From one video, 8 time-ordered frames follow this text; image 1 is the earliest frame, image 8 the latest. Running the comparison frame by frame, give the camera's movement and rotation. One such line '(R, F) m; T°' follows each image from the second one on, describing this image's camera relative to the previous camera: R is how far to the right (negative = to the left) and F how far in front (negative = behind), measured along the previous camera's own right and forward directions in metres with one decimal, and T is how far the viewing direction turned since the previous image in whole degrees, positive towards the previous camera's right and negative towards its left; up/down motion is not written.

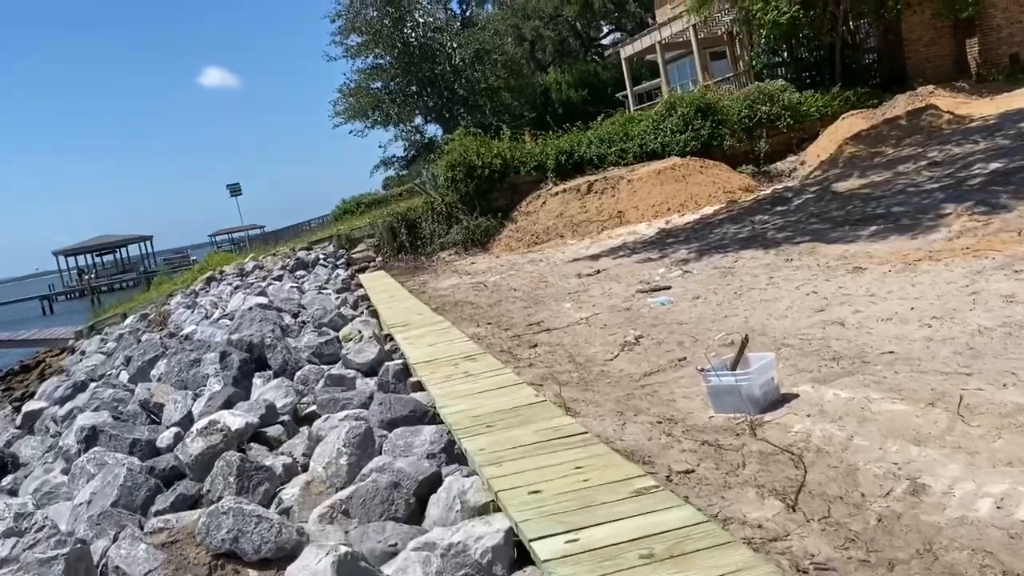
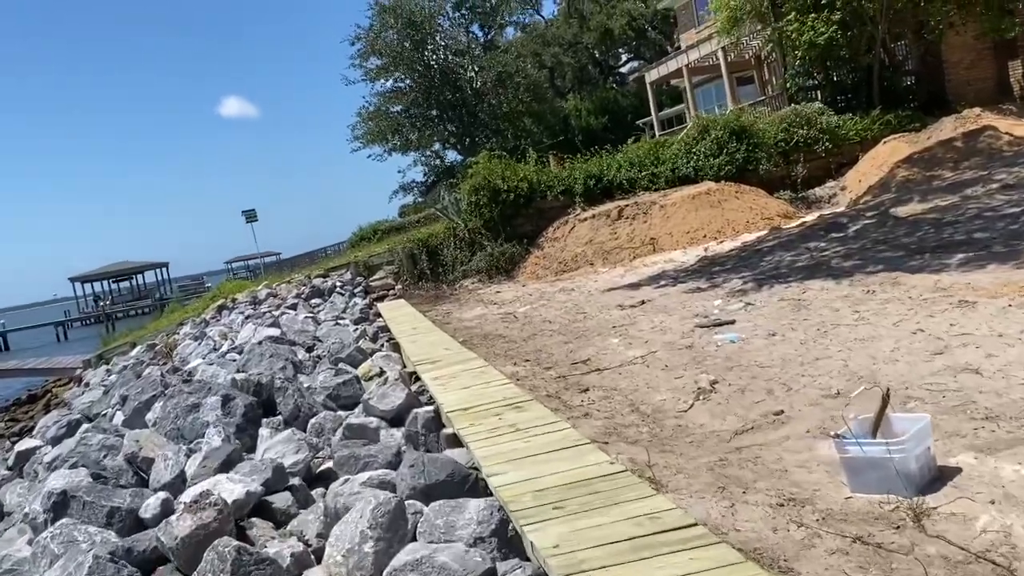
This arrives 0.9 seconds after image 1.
(-0.2, +0.9) m; -1°
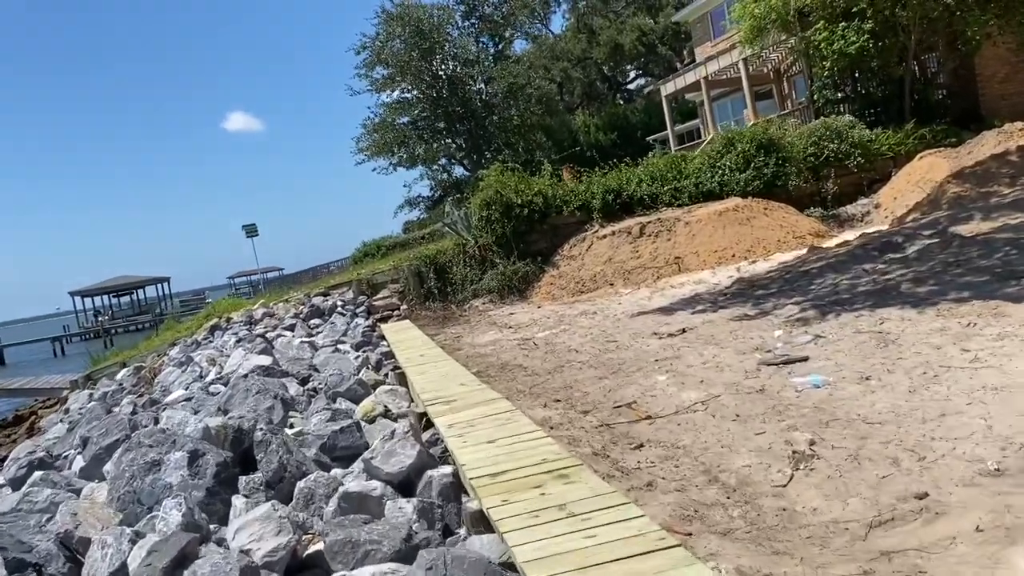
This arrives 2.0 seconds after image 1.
(-0.2, +1.1) m; 0°
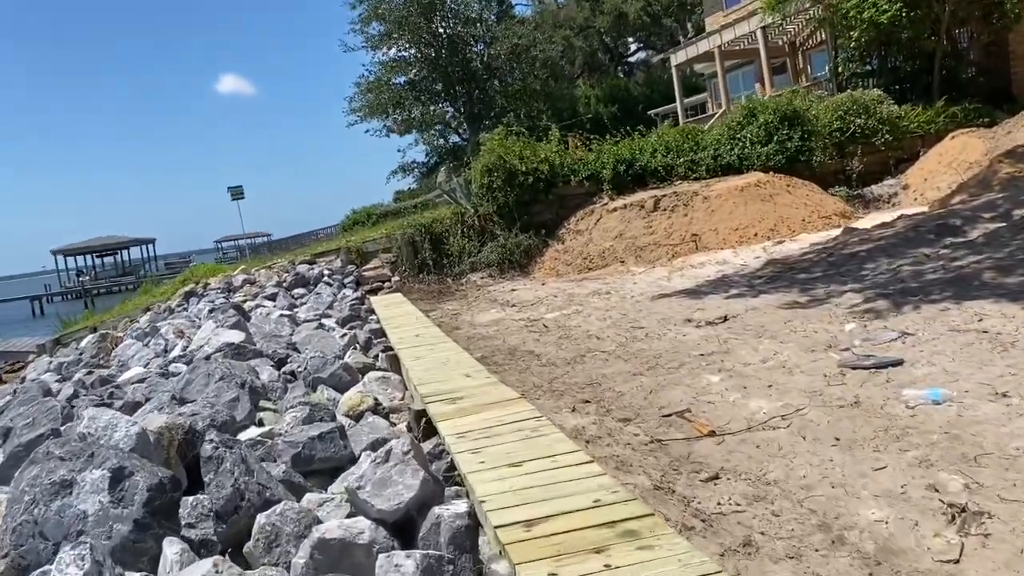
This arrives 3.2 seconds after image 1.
(-0.2, +1.2) m; +1°
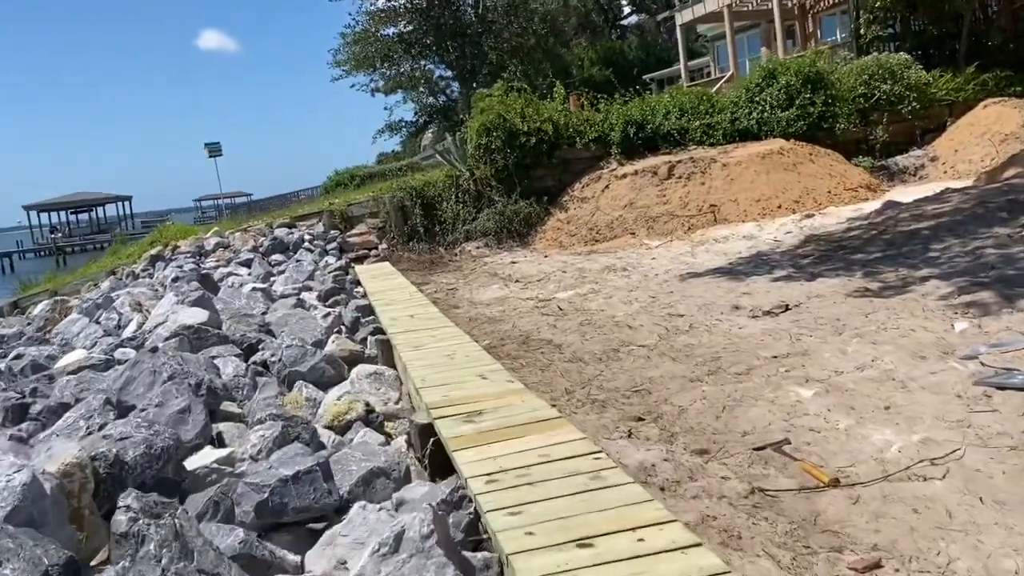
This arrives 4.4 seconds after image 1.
(-0.3, +1.2) m; +1°
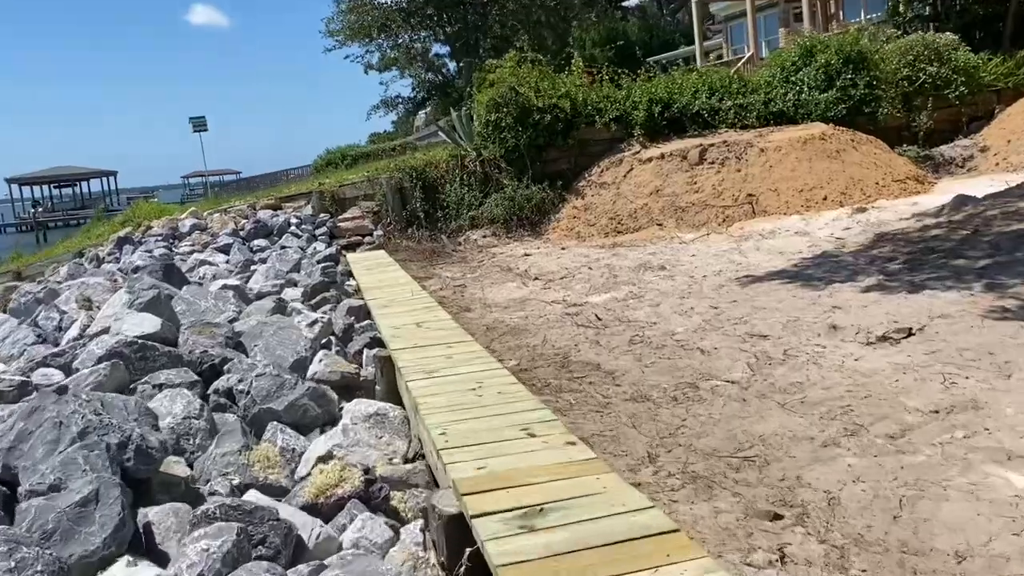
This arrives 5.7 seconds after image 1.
(-0.3, +1.4) m; +1°
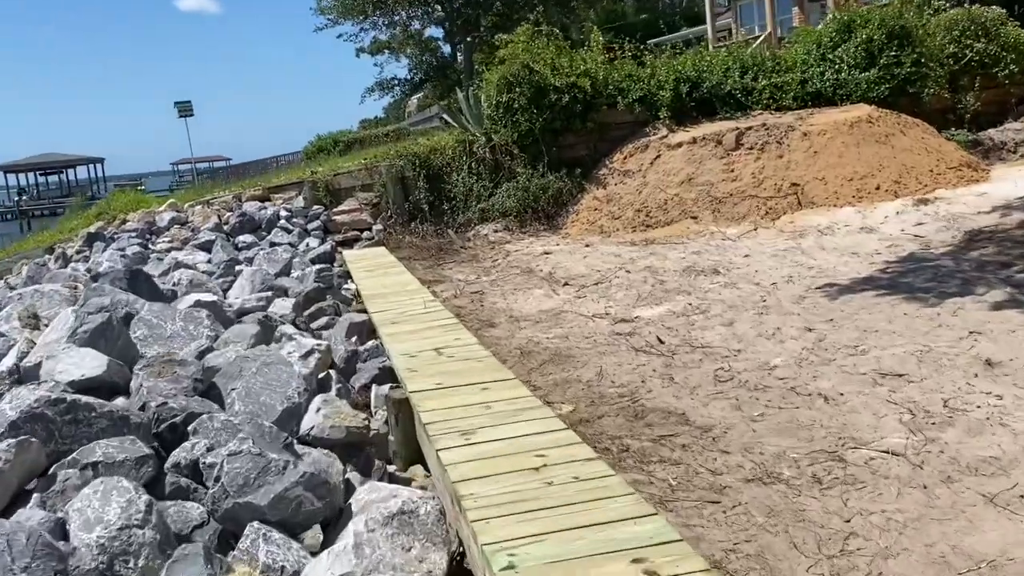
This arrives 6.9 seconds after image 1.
(-0.3, +1.2) m; +1°
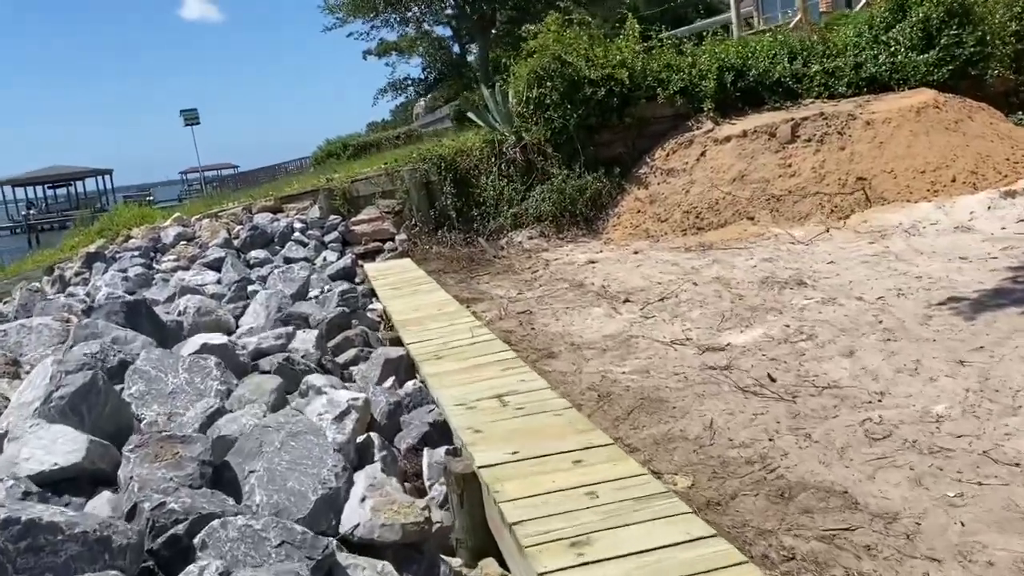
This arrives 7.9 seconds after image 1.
(-0.3, +0.9) m; -1°
